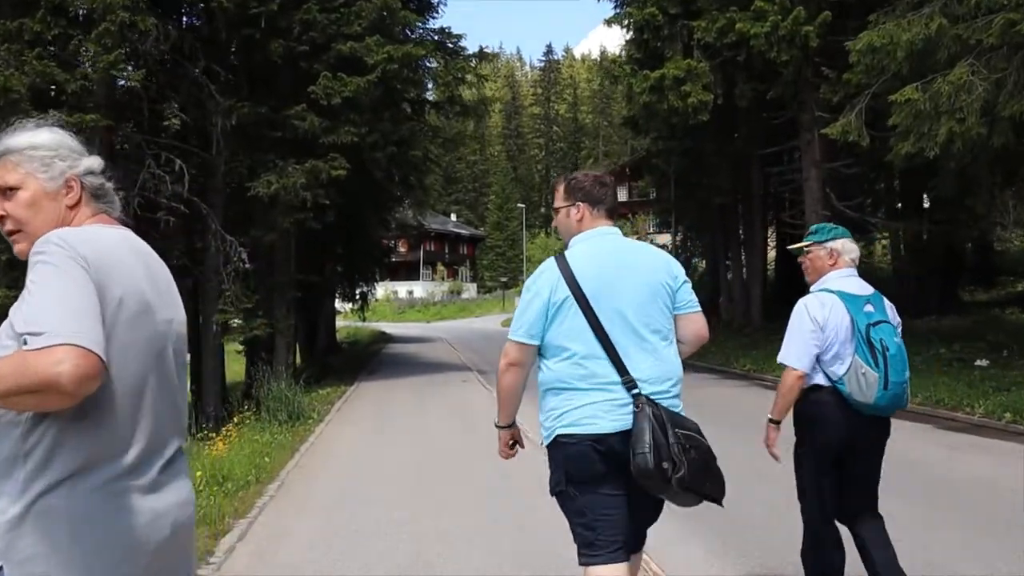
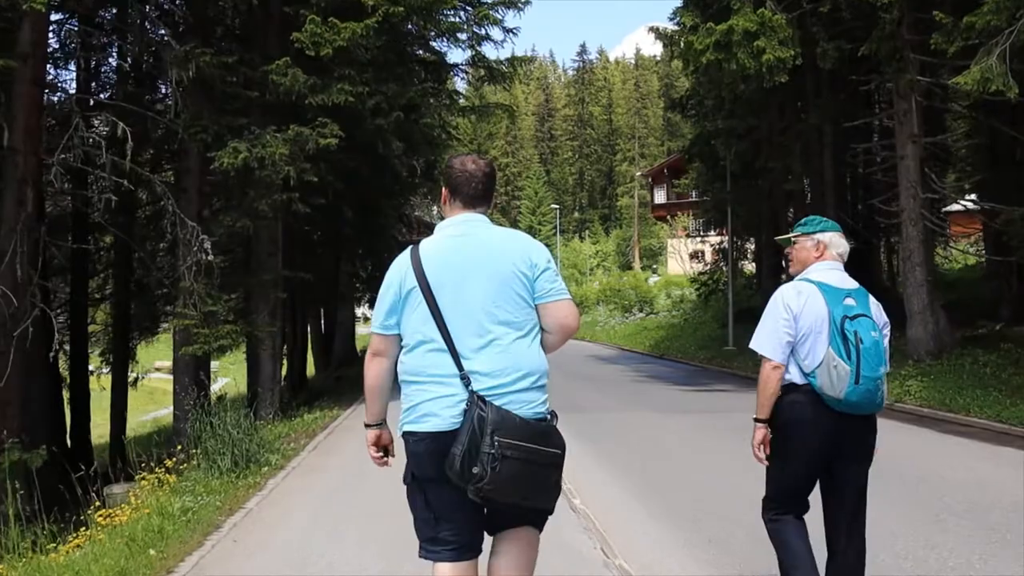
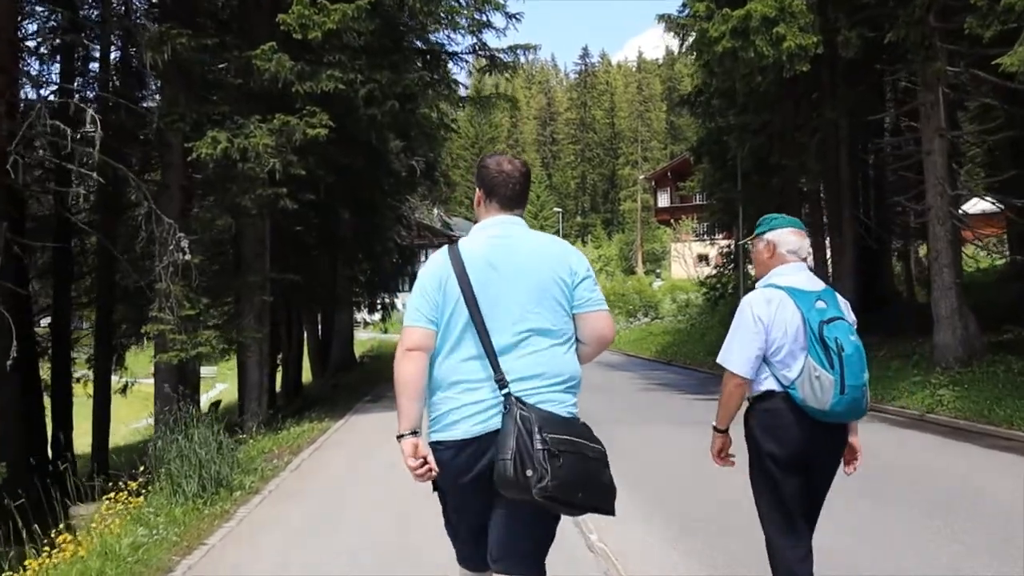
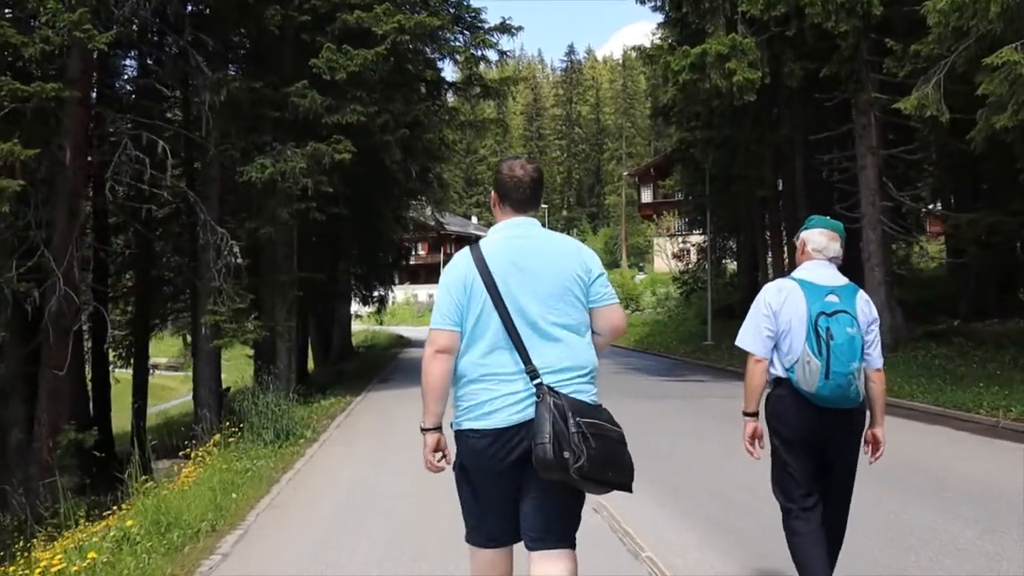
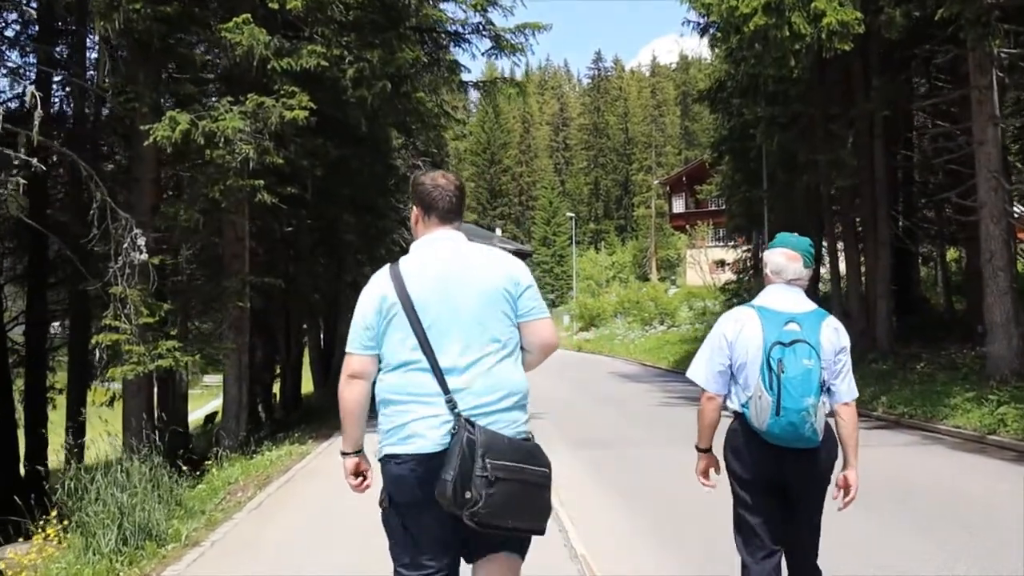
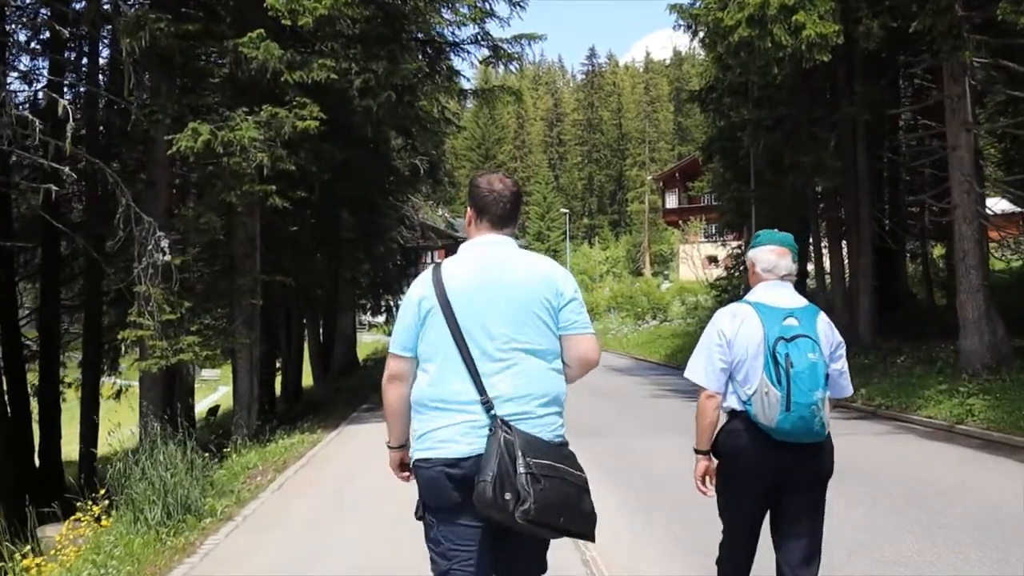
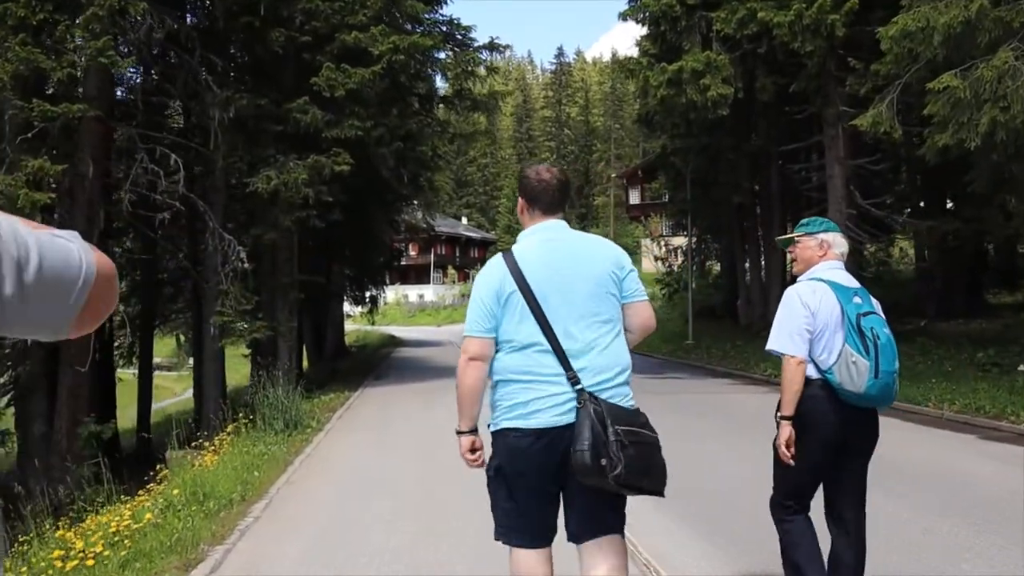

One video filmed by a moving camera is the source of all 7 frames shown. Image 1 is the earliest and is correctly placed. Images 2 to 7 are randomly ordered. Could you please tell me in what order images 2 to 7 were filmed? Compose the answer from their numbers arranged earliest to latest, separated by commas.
7, 4, 2, 3, 6, 5
